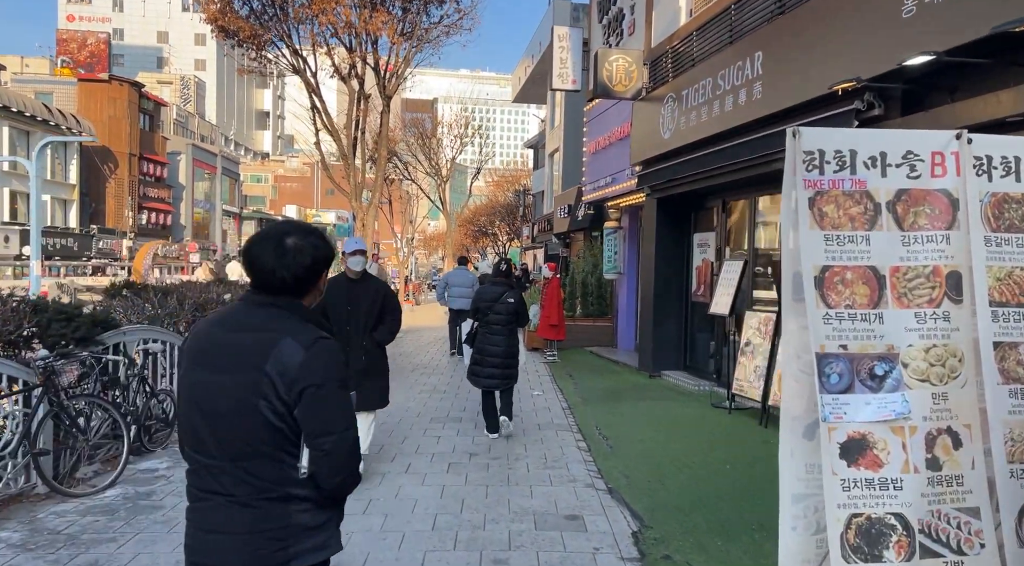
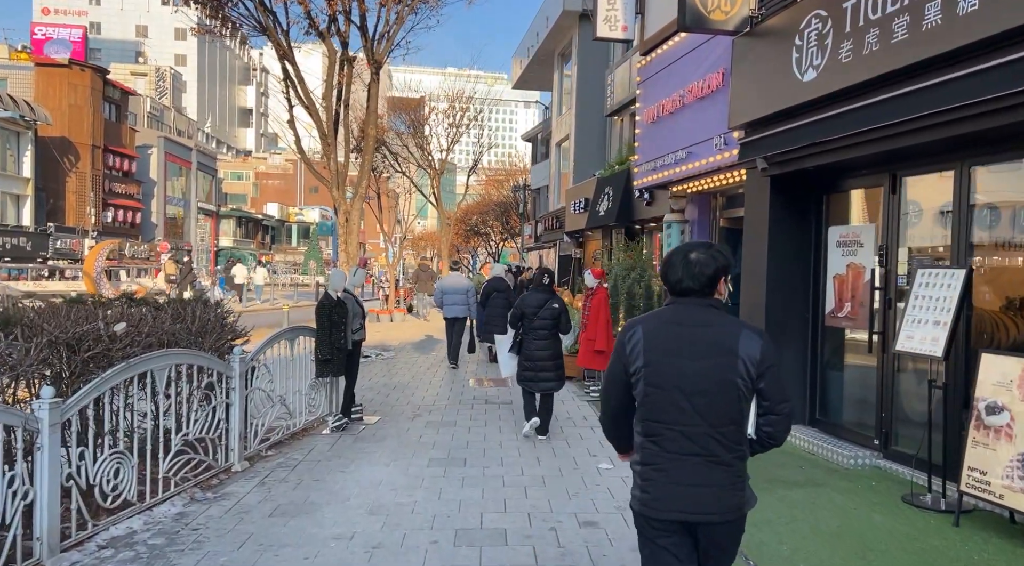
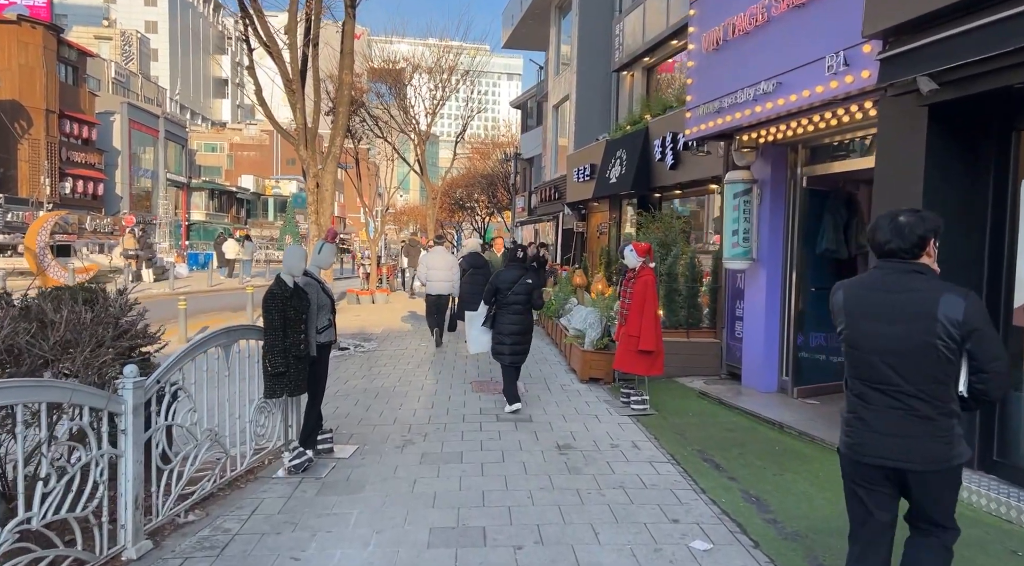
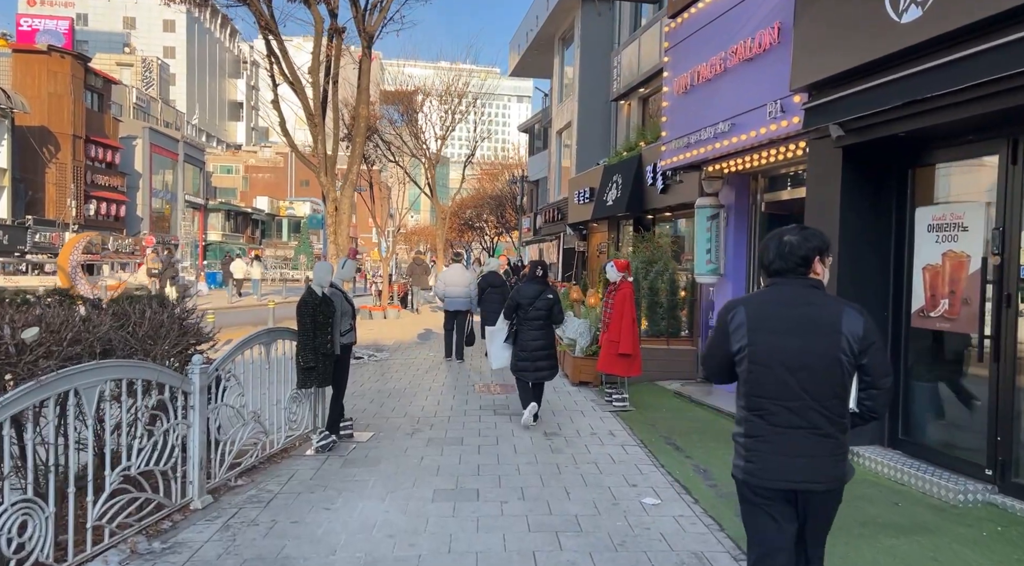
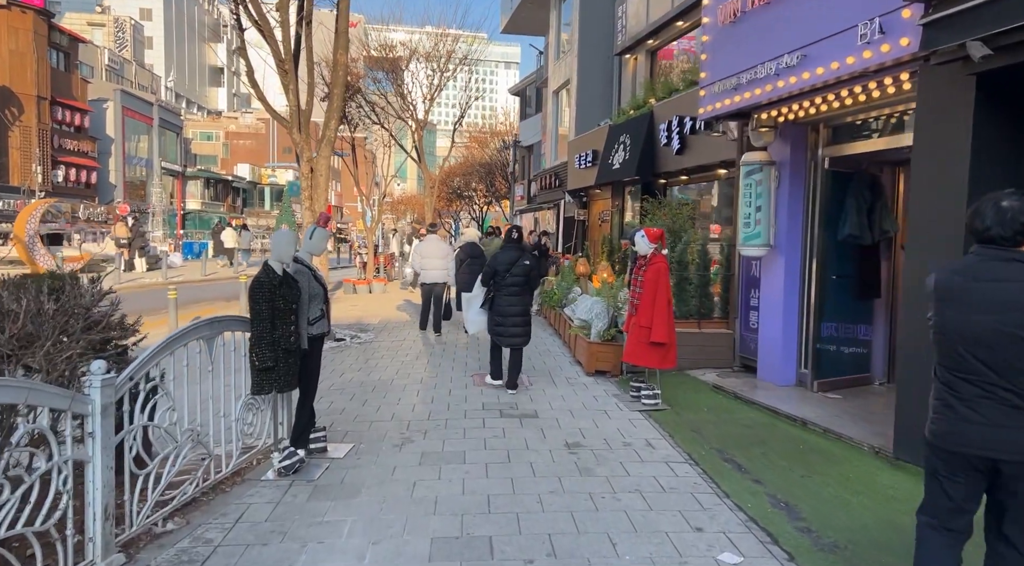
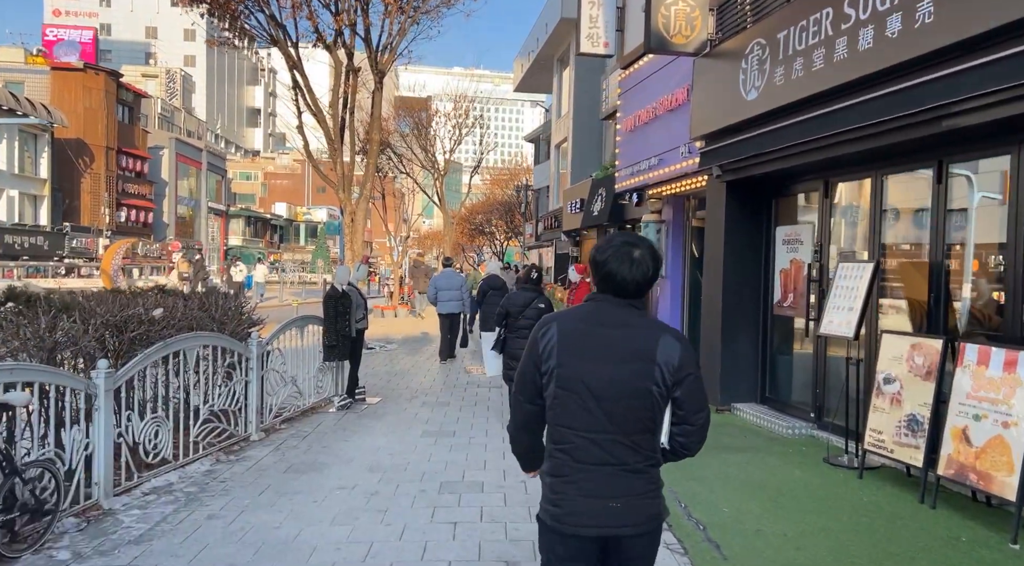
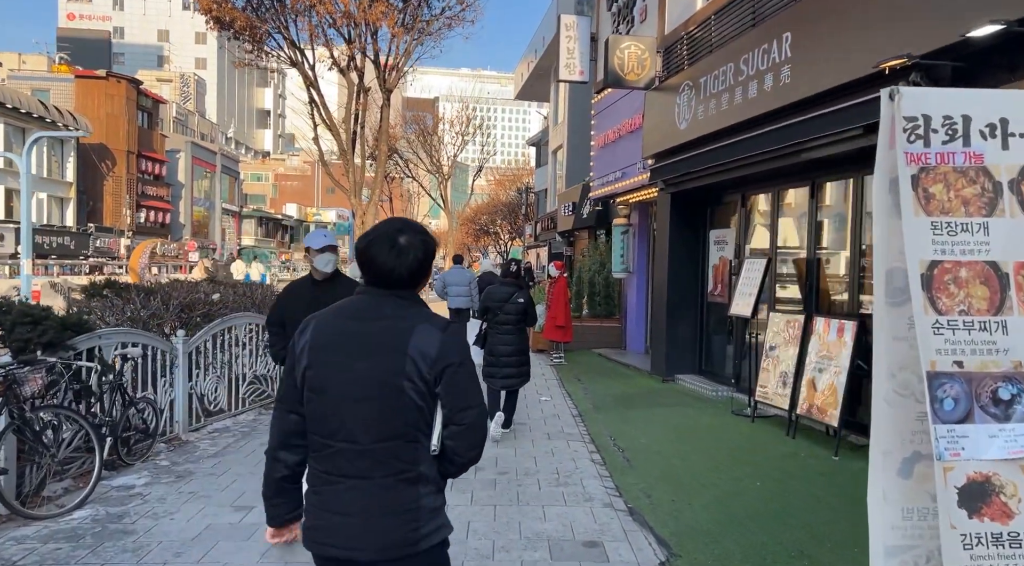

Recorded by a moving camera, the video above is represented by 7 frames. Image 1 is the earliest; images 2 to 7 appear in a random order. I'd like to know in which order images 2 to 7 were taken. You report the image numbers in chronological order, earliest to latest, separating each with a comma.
7, 6, 2, 4, 3, 5
